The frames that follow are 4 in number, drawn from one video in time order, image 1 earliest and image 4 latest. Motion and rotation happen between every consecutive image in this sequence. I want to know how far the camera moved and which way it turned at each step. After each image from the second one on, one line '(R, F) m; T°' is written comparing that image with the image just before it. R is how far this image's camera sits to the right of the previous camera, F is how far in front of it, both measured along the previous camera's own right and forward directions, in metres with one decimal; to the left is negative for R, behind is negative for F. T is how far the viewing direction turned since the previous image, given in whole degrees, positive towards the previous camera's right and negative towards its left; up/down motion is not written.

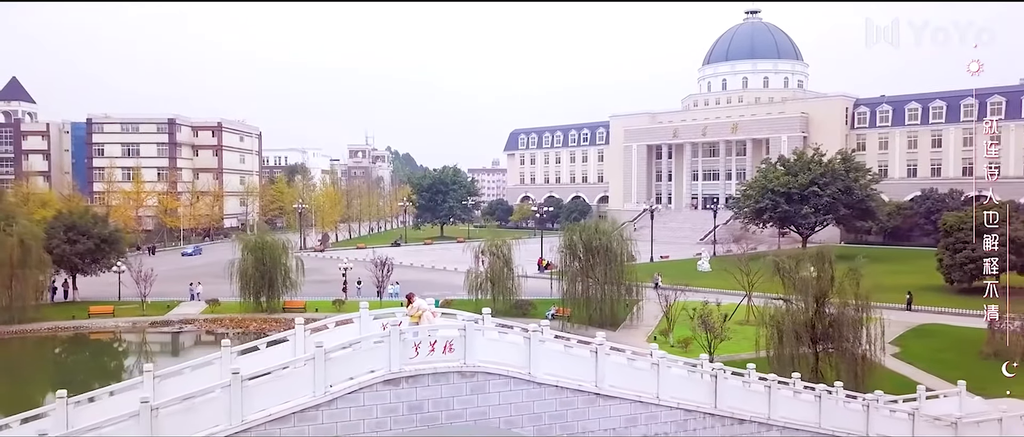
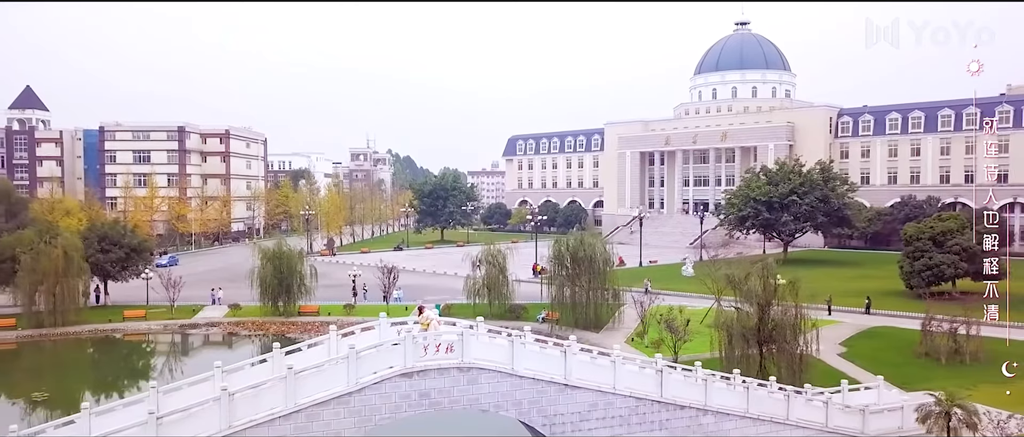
(+0.2, -2.3) m; 0°
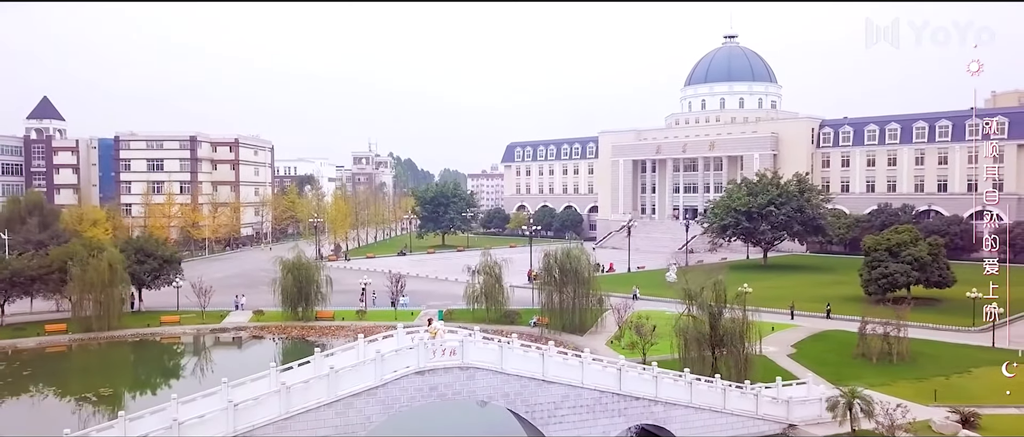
(+0.2, -2.9) m; 0°
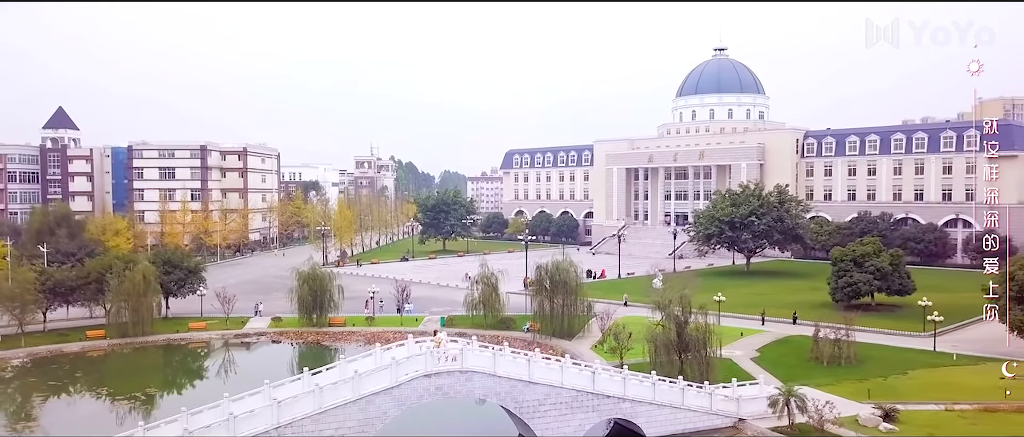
(+0.2, -2.7) m; 0°
